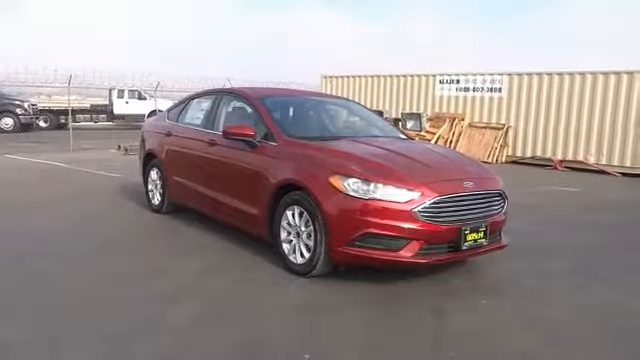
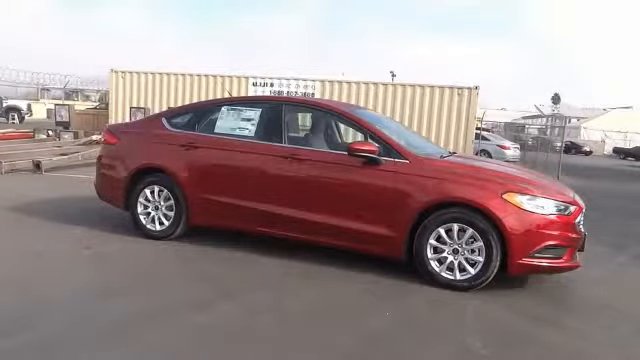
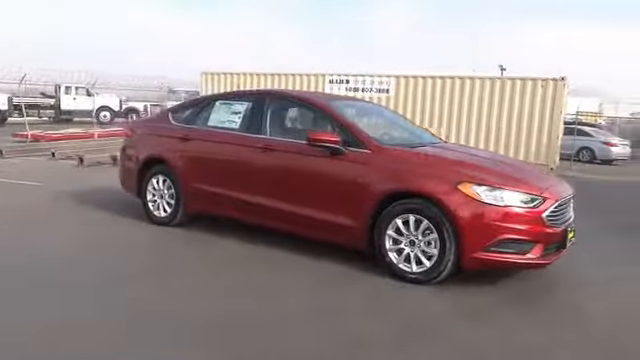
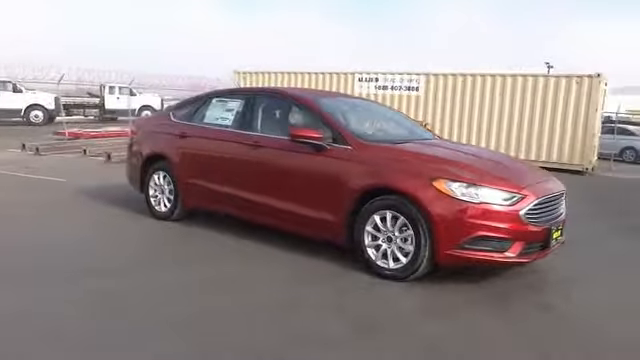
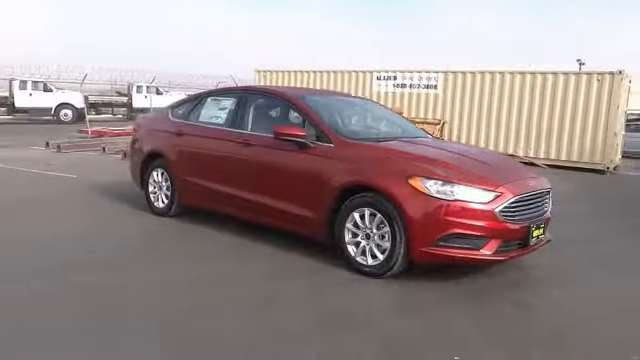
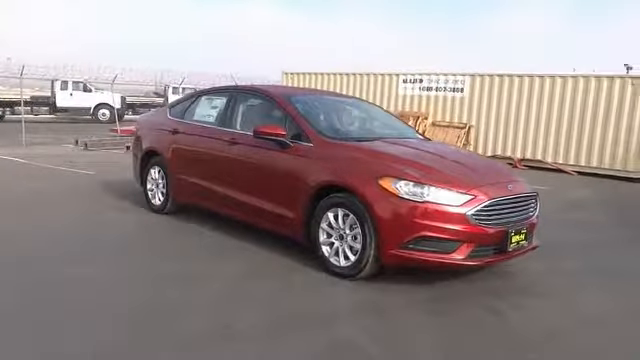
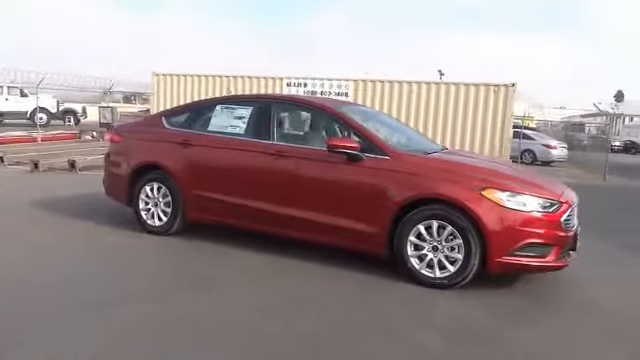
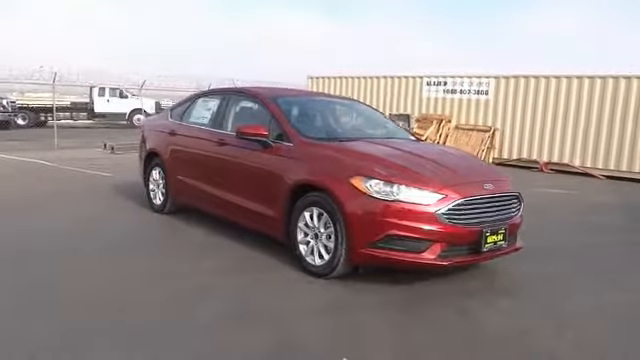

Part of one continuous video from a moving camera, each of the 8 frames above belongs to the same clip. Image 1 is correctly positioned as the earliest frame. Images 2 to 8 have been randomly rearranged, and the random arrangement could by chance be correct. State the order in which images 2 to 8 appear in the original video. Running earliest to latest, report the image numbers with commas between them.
8, 6, 5, 4, 3, 7, 2
